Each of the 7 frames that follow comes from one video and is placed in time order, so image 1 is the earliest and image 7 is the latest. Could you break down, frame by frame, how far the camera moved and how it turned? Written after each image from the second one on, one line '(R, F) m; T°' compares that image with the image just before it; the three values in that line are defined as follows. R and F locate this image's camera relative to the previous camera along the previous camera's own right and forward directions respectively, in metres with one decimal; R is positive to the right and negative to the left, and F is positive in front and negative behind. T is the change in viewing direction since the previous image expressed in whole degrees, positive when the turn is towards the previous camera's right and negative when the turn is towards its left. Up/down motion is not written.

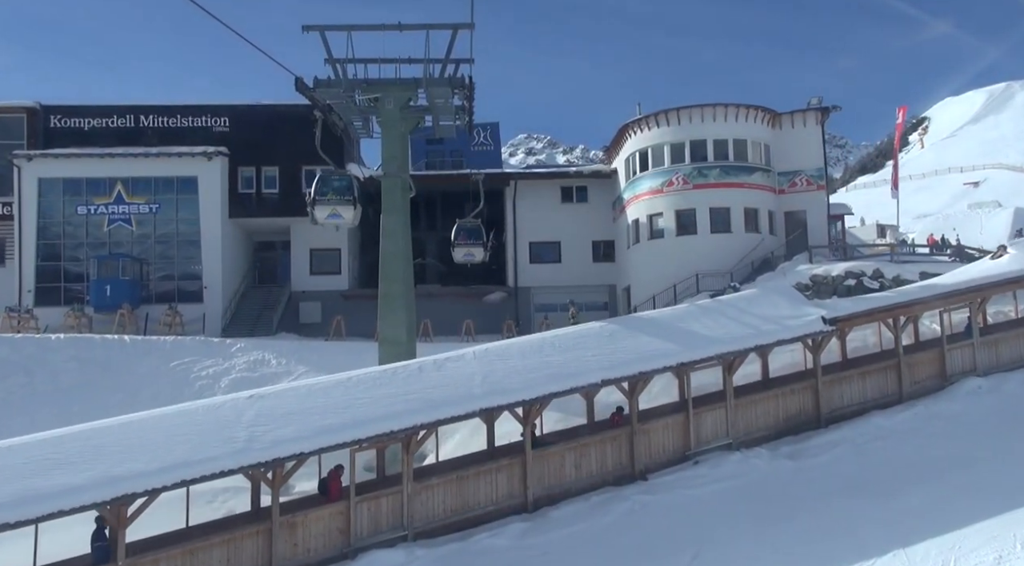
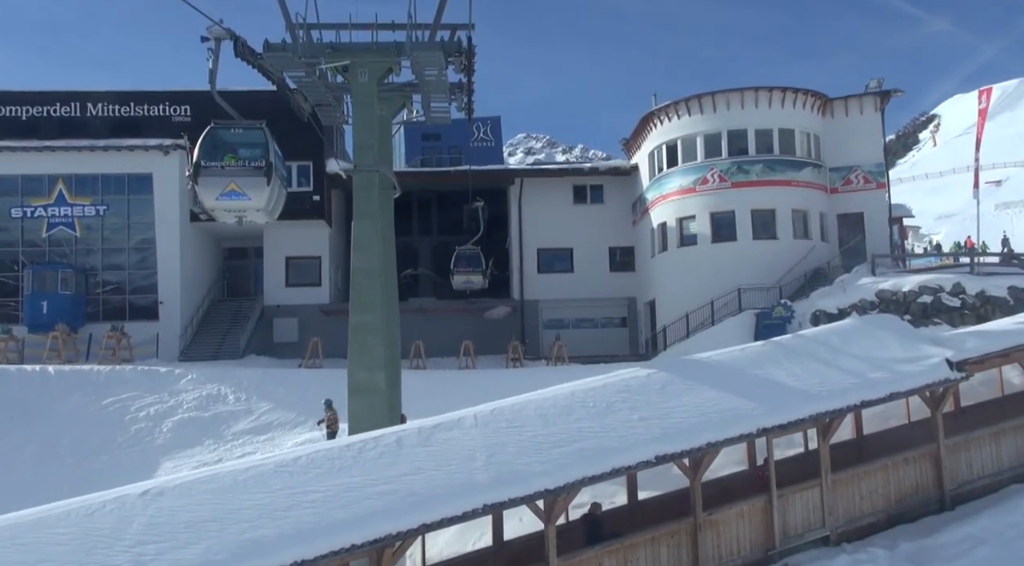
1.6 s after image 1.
(-0.2, +5.1) m; 0°
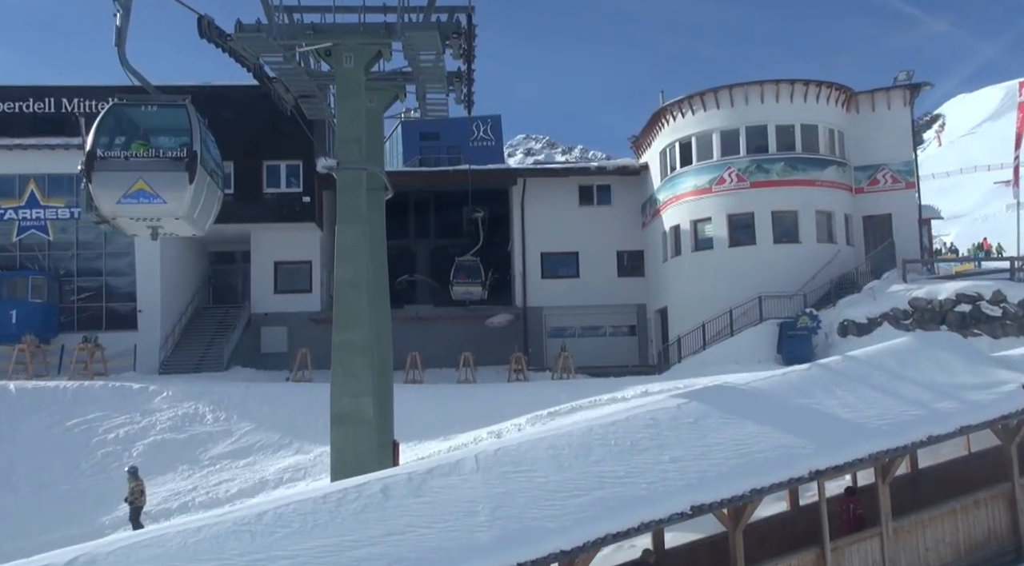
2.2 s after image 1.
(-0.1, +2.0) m; 0°
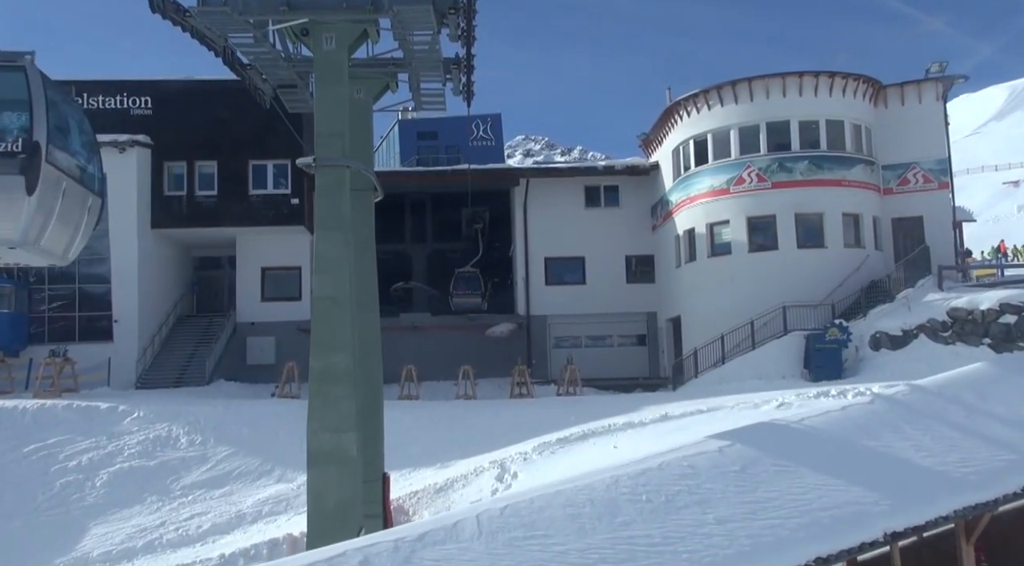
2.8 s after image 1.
(-0.1, +2.0) m; 0°
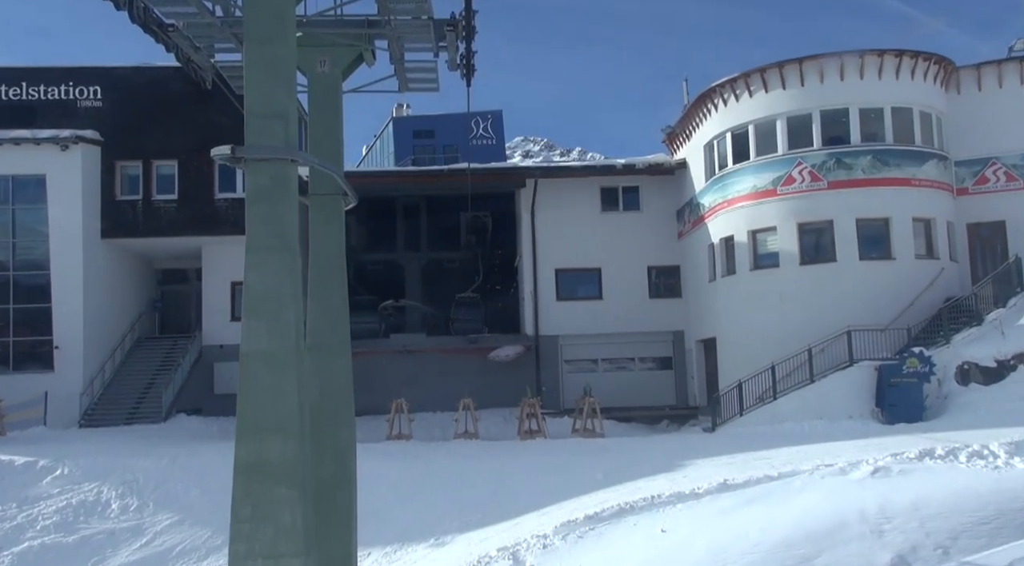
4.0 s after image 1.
(-0.2, +3.9) m; 0°
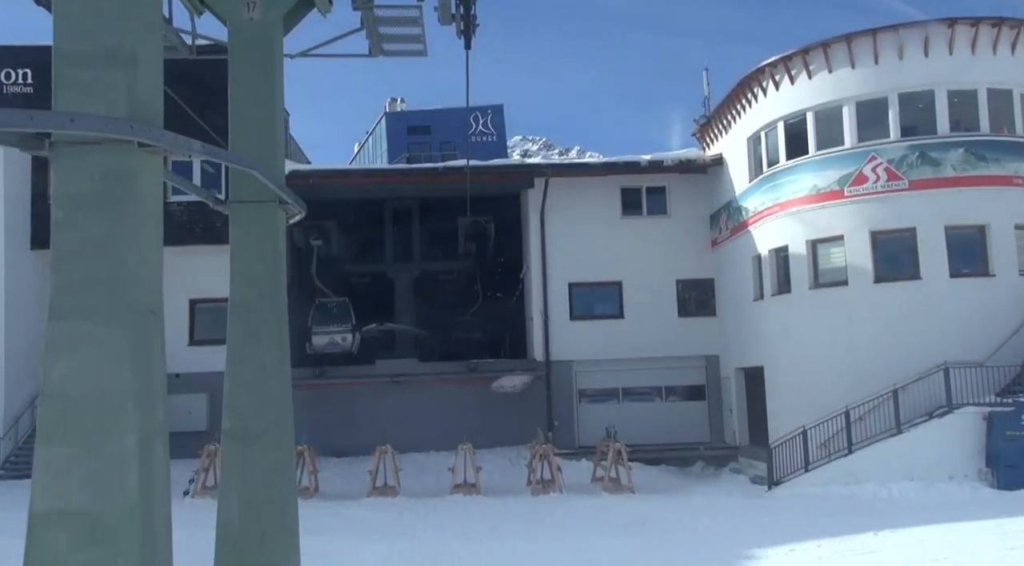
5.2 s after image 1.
(-0.2, +3.9) m; 0°
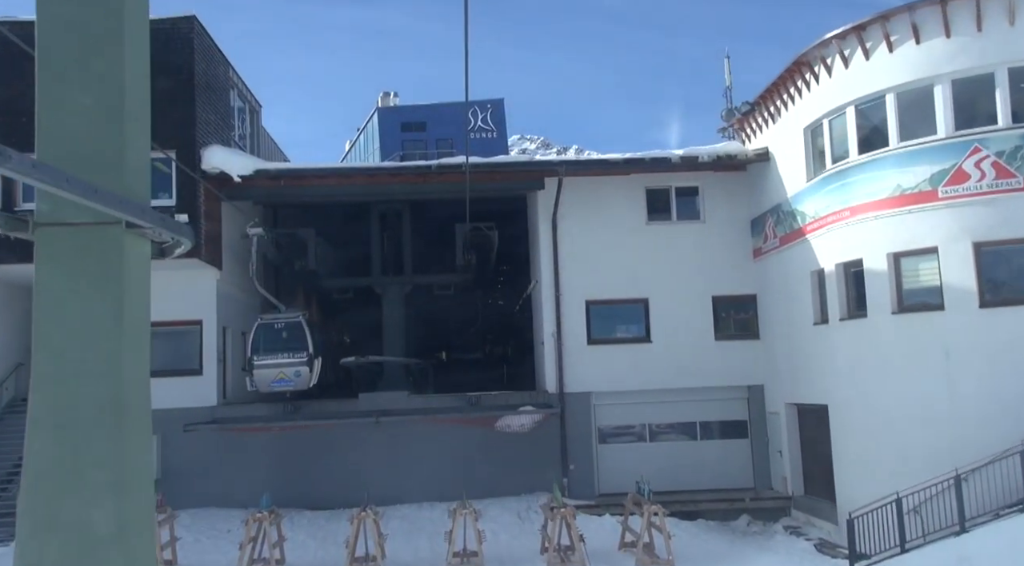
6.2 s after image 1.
(-0.2, +3.6) m; 0°
